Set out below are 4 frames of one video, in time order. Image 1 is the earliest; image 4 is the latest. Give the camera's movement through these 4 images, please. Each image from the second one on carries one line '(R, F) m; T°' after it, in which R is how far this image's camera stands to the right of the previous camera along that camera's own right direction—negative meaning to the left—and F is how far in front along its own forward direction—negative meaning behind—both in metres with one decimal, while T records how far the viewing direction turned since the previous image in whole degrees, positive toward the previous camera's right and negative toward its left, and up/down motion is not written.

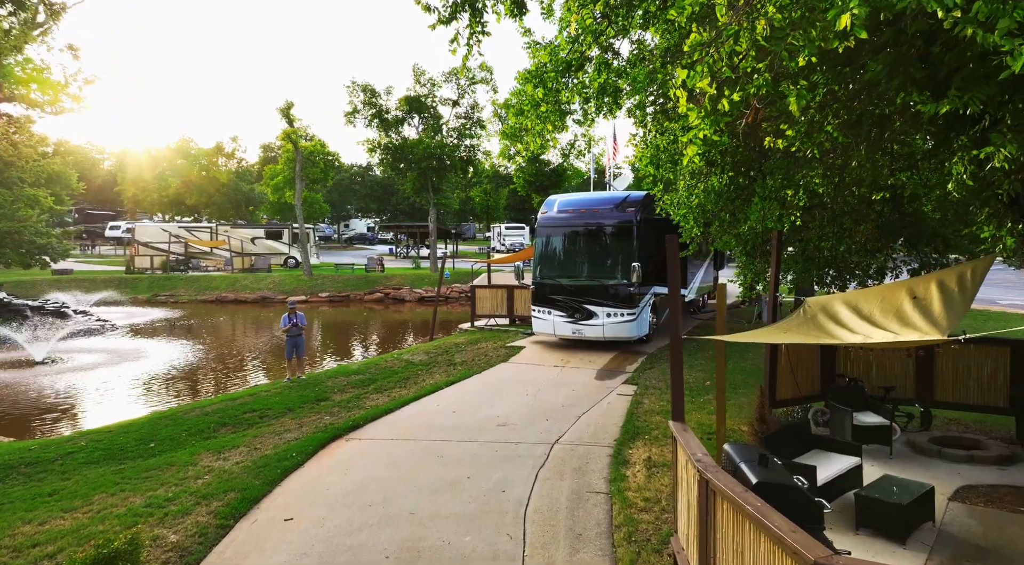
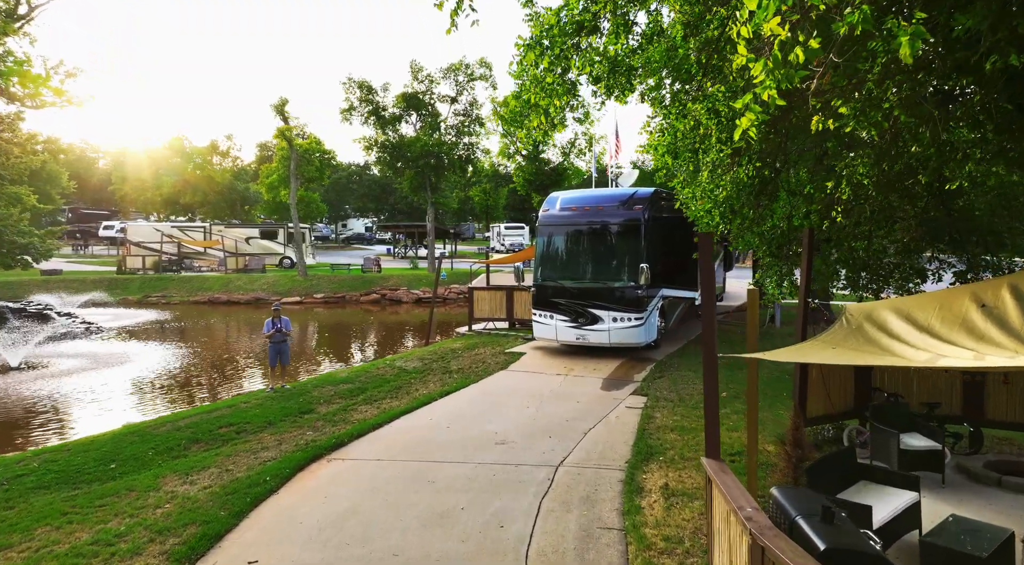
(0.0, +0.8) m; 0°
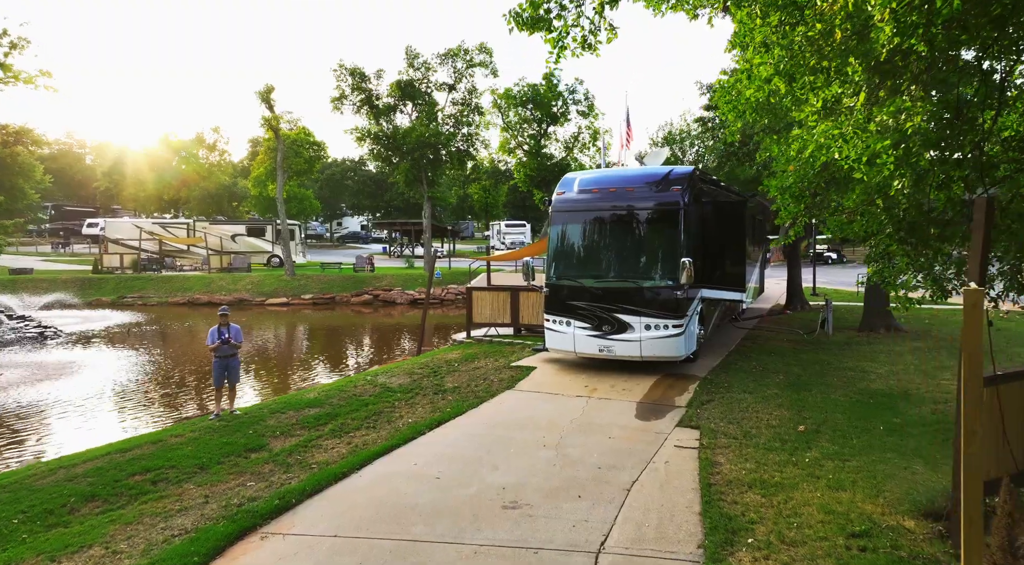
(-0.1, +2.4) m; 0°
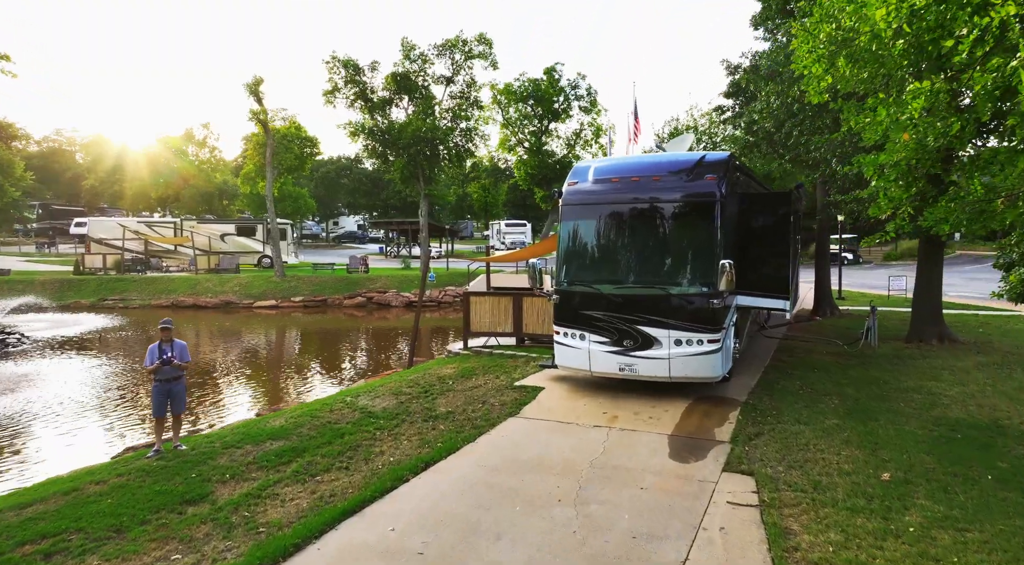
(-0.1, +1.6) m; 0°
